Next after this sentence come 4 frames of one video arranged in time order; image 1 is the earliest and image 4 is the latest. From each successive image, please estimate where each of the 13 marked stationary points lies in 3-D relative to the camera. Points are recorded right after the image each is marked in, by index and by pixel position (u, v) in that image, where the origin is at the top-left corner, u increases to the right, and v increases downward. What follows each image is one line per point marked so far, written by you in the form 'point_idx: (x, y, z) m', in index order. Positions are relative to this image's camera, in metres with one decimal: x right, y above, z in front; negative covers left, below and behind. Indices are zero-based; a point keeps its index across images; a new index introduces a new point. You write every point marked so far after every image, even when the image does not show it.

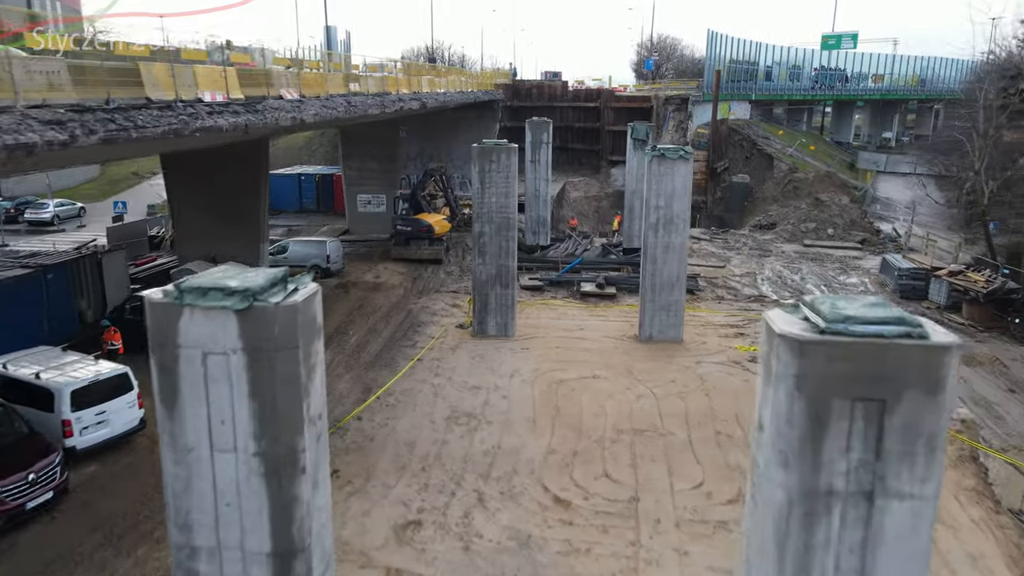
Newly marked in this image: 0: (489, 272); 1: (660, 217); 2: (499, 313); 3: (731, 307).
0: (-0.5, +0.3, +16.6) m
1: (+3.1, +1.5, +15.8) m
2: (-0.3, -0.6, +16.7) m
3: (+5.7, -0.5, +19.4) m
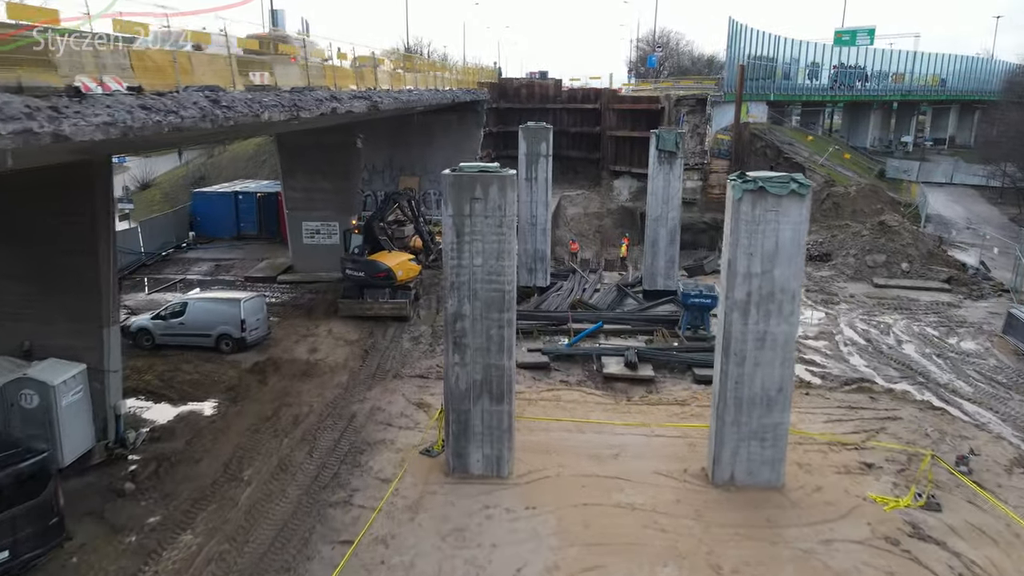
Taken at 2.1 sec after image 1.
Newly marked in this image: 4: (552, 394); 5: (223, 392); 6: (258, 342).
0: (-0.6, -1.2, +10.2) m
1: (+3.1, 0.0, +9.5) m
2: (-0.3, -2.1, +10.4) m
3: (+5.6, -2.0, +13.2) m
4: (+0.7, -1.9, +13.8) m
5: (-5.2, -1.9, +13.3) m
6: (-5.4, -1.1, +15.9) m
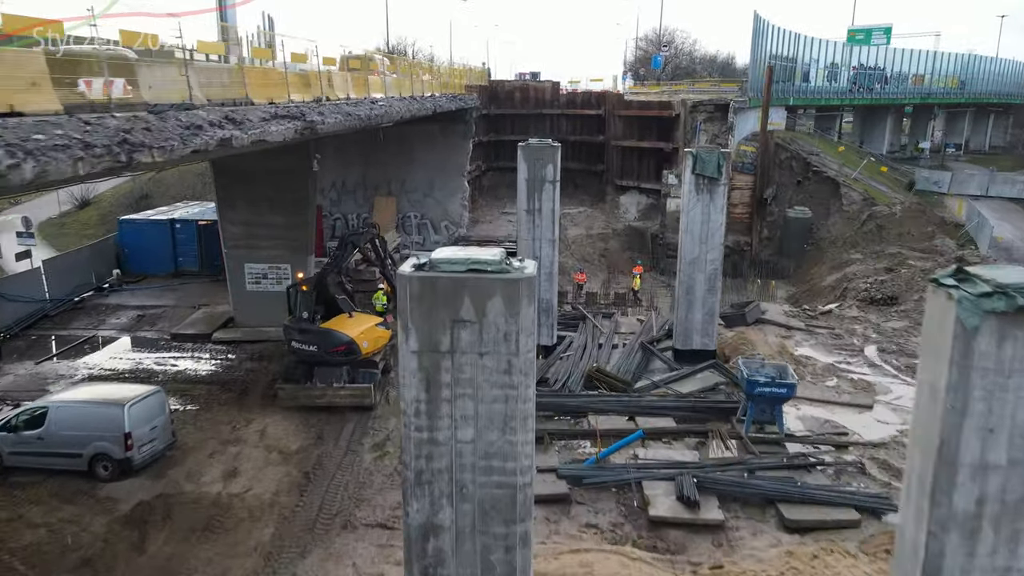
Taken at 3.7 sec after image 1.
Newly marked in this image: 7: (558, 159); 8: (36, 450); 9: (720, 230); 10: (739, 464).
0: (-0.4, -2.6, +5.6) m
1: (+3.2, -1.4, +5.0) m
2: (-0.2, -3.5, +5.8) m
3: (+5.7, -3.4, +8.7) m
4: (+0.8, -3.3, +9.2) m
5: (-5.1, -3.3, +8.6) m
6: (-5.4, -2.6, +11.2) m
7: (+1.0, +2.9, +16.6) m
8: (-6.9, -2.3, +10.7) m
9: (+4.7, +1.3, +16.8) m
10: (+3.4, -2.6, +11.2) m
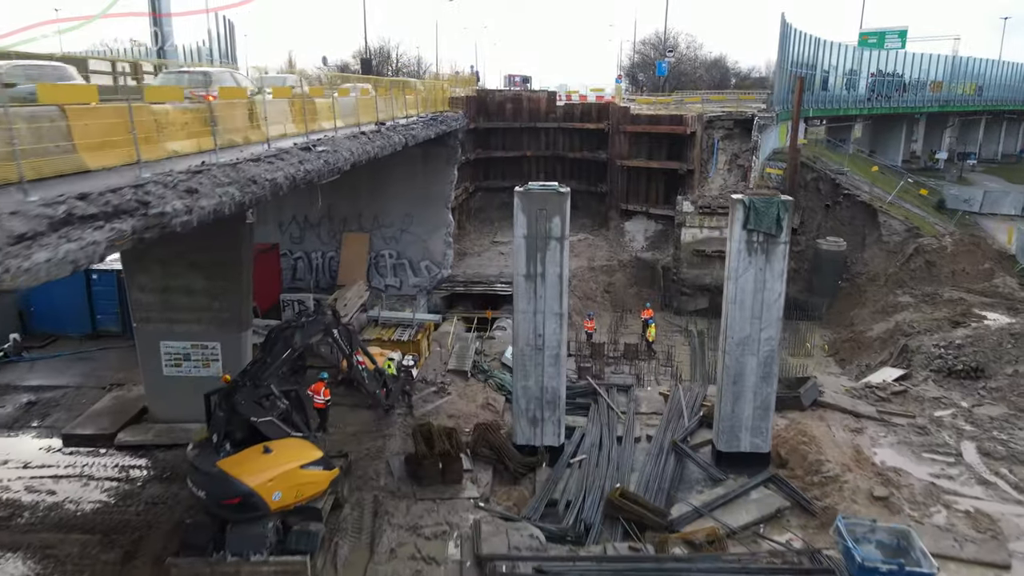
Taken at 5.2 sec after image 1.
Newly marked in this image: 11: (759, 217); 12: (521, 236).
0: (-0.4, -4.2, +1.6) m
1: (+3.3, -2.9, +1.0) m
2: (-0.1, -5.1, +1.7) m
3: (+5.7, -4.9, +4.8) m
4: (+0.9, -4.9, +5.2) m
5: (-5.0, -4.8, +4.5) m
6: (-5.4, -4.1, +7.1) m
7: (+0.9, +1.3, +12.6) m
8: (-6.9, -3.9, +6.6) m
9: (+4.6, -0.2, +12.9) m
10: (+3.4, -4.2, +7.2) m
11: (+4.1, +1.2, +12.6) m
12: (+0.2, +0.9, +12.9) m
